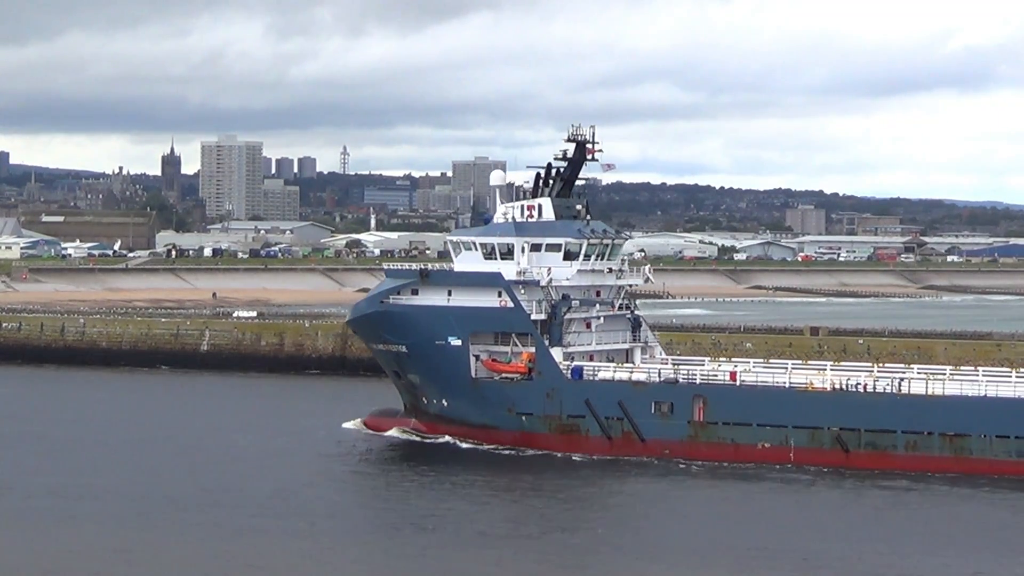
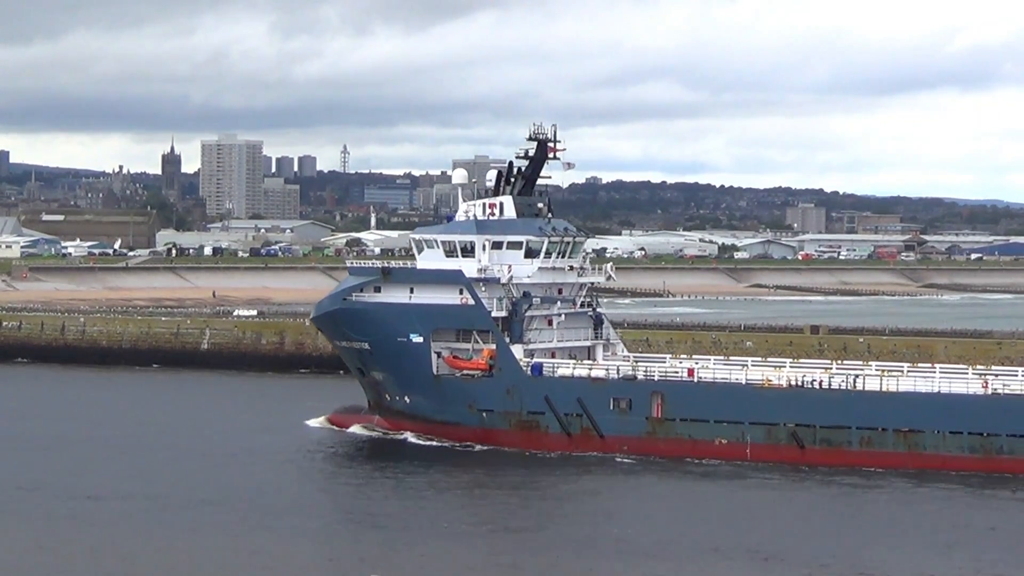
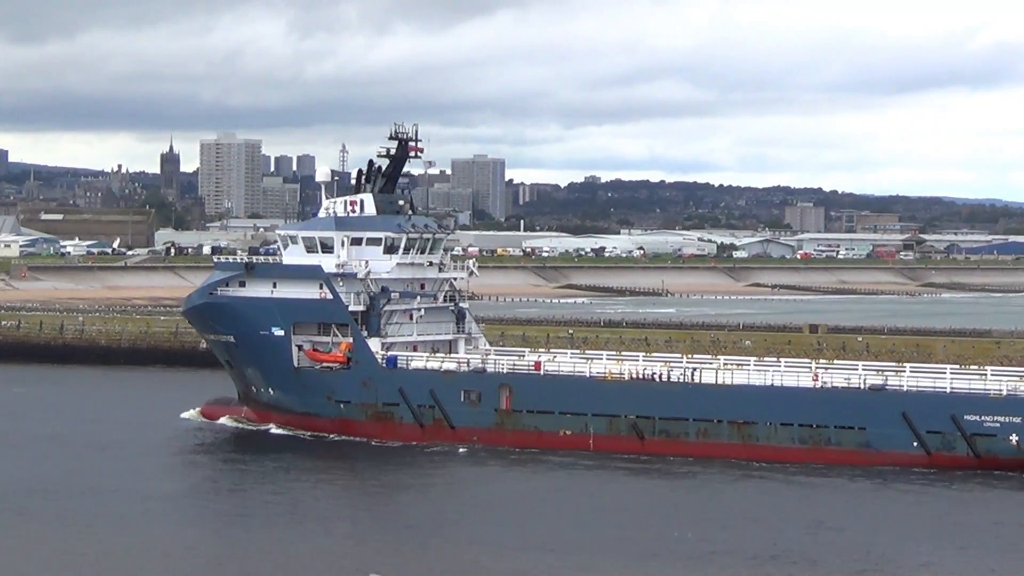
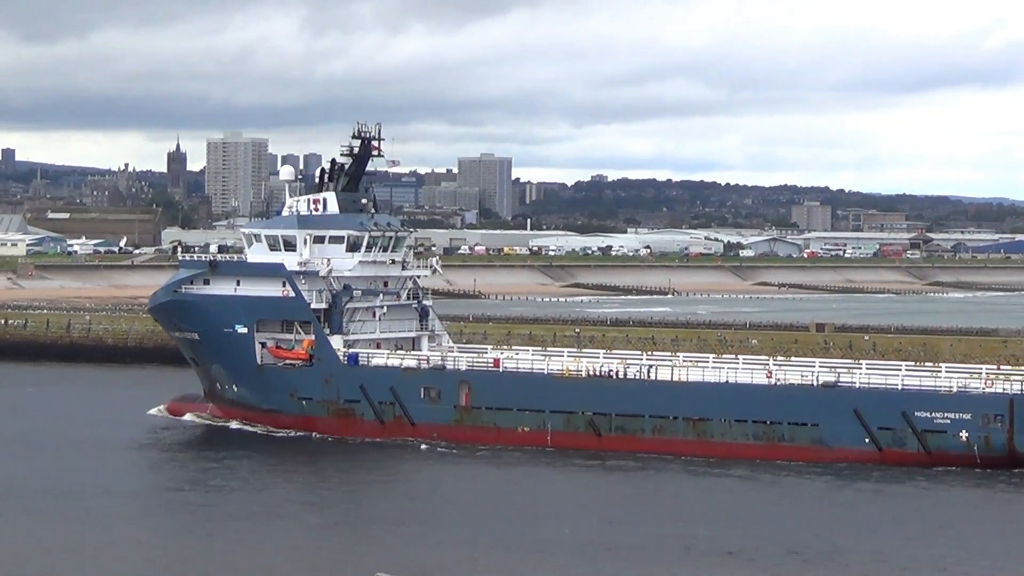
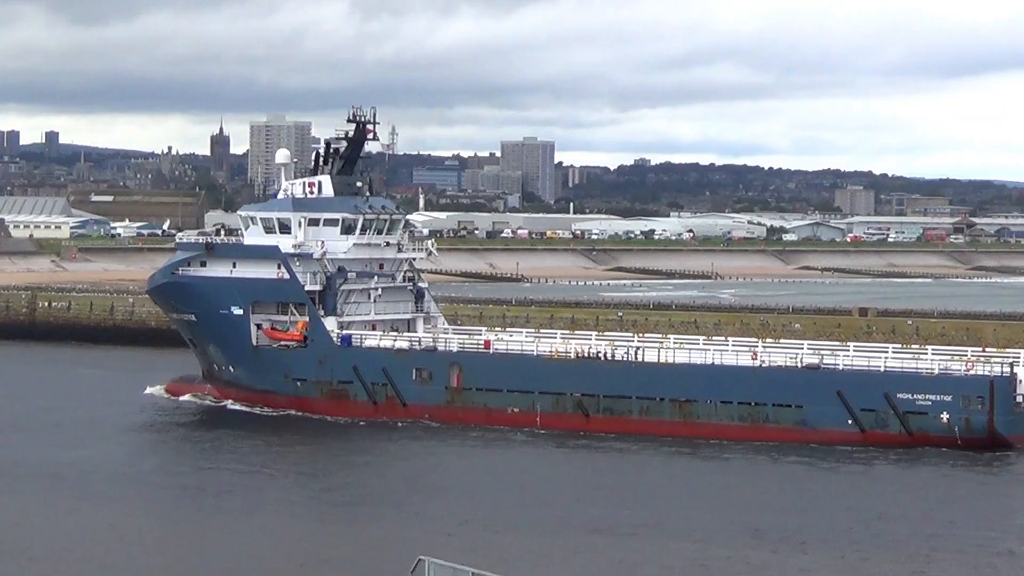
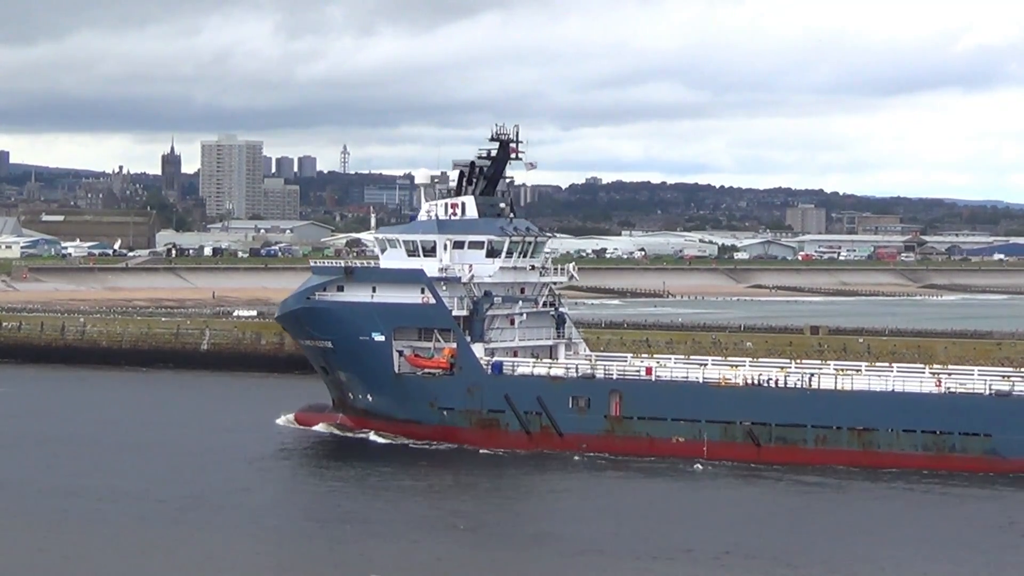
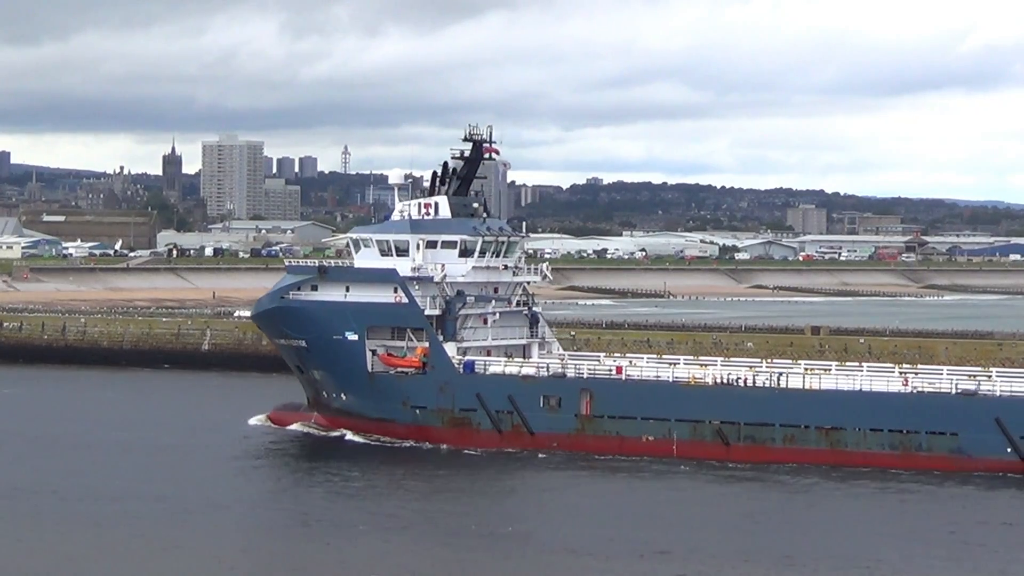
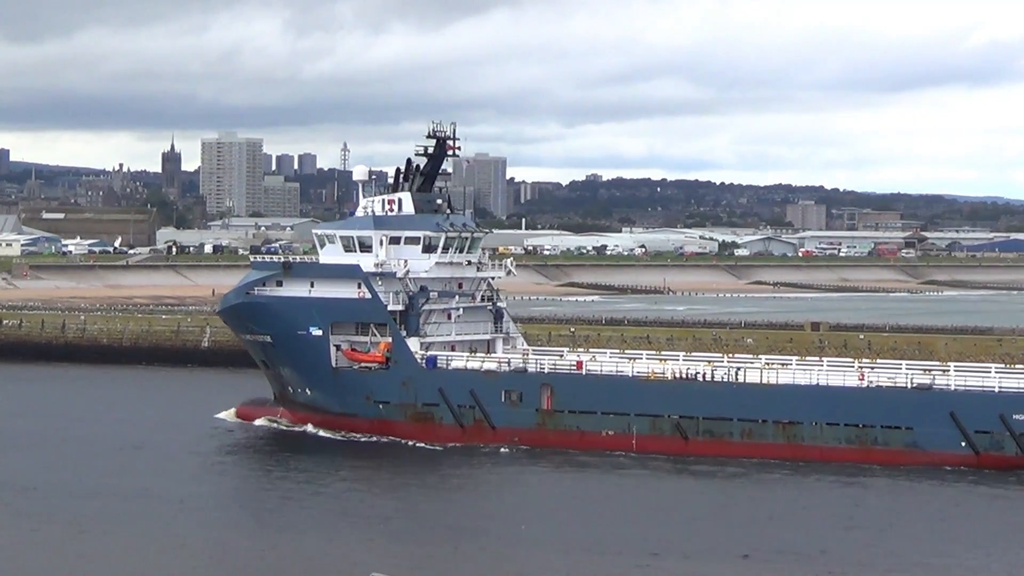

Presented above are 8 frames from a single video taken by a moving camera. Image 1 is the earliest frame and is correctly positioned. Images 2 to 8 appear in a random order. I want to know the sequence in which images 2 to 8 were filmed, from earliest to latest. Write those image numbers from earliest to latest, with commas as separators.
2, 6, 7, 8, 3, 4, 5
